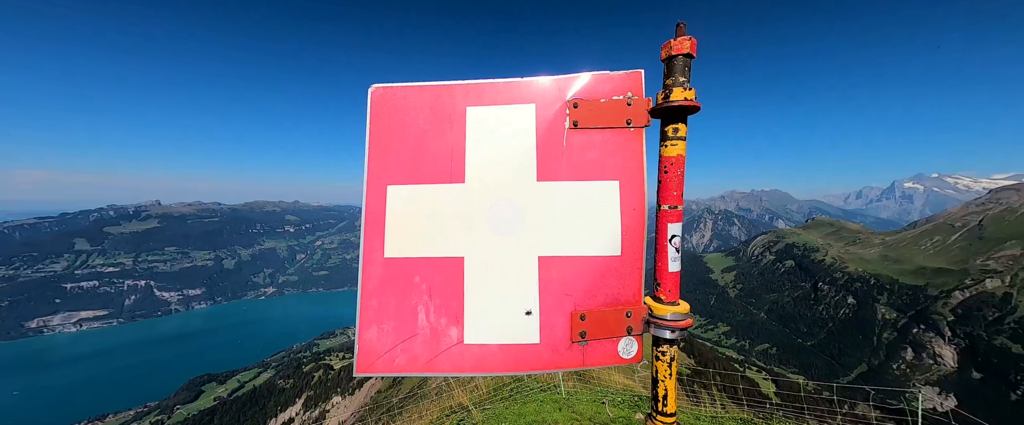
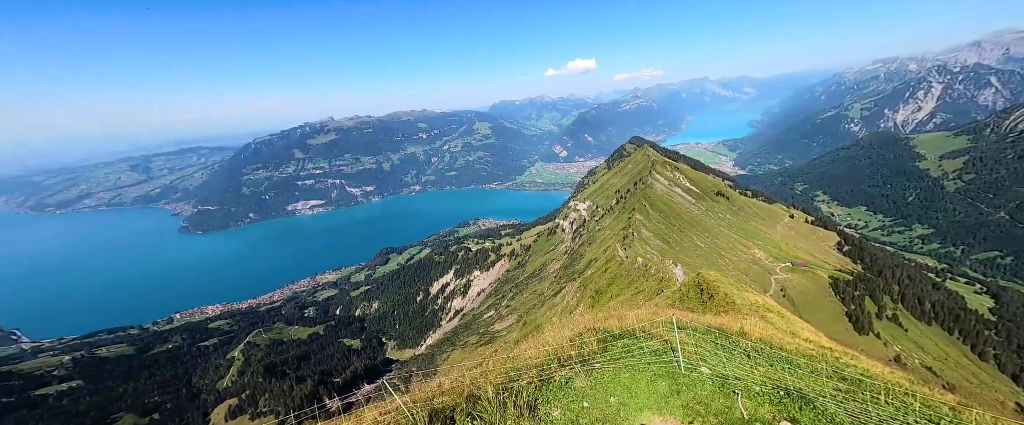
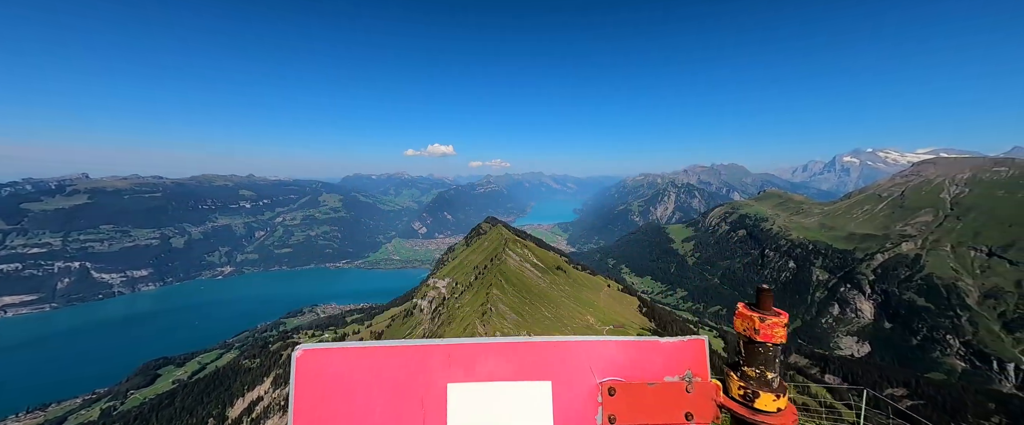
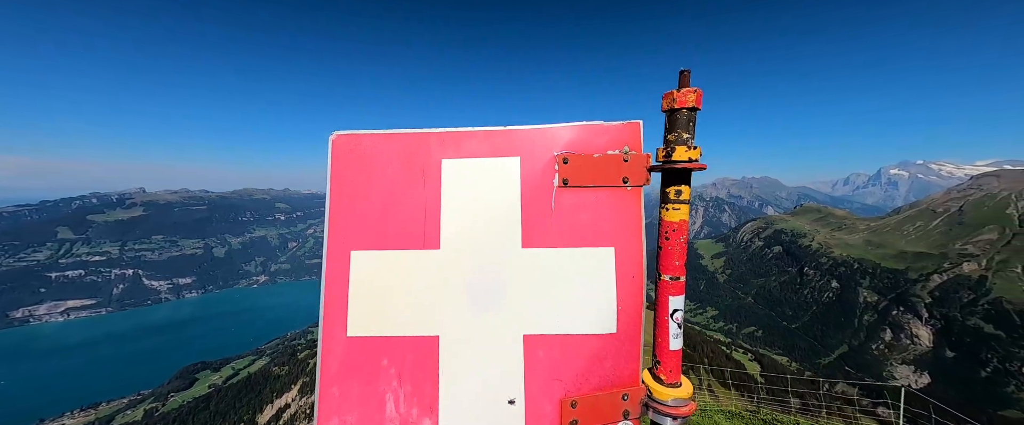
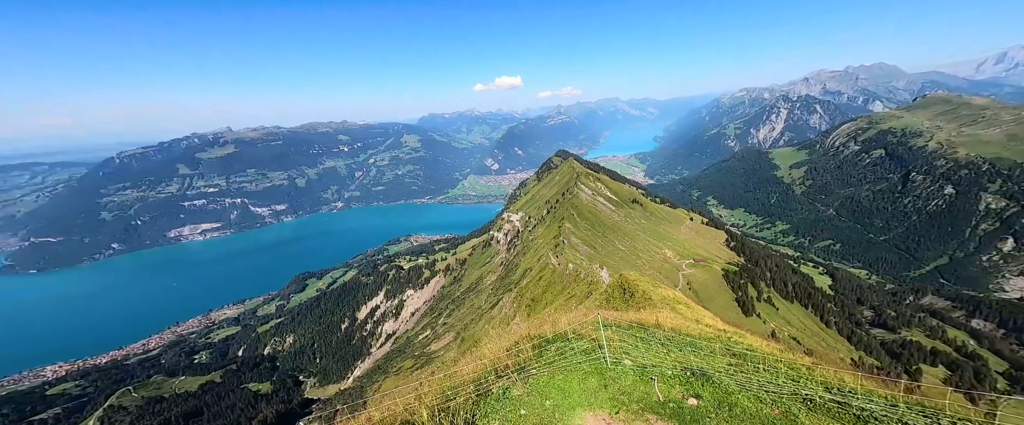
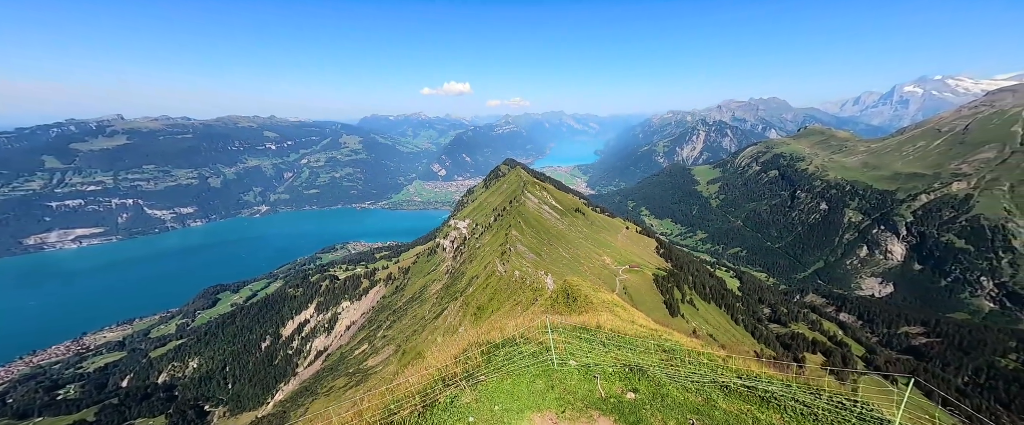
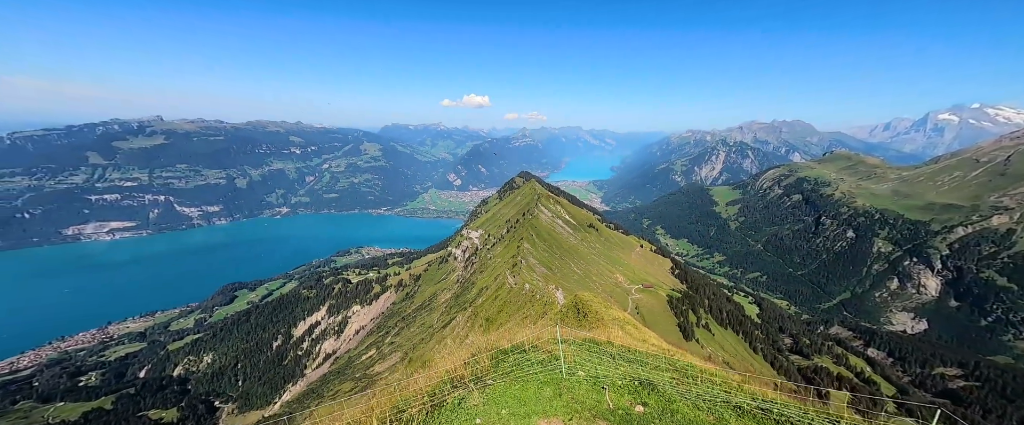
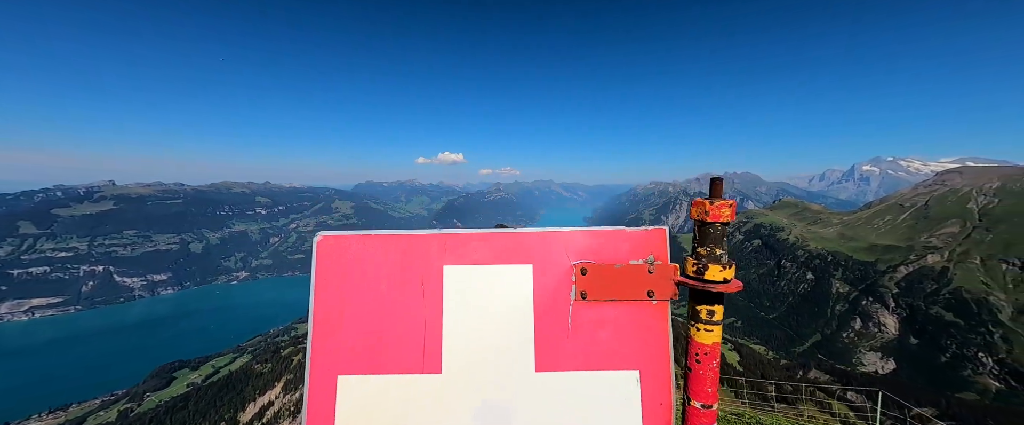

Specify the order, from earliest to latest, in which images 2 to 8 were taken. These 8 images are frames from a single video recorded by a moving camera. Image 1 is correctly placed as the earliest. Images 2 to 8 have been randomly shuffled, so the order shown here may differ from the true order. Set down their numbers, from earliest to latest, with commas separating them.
4, 8, 3, 7, 6, 5, 2
